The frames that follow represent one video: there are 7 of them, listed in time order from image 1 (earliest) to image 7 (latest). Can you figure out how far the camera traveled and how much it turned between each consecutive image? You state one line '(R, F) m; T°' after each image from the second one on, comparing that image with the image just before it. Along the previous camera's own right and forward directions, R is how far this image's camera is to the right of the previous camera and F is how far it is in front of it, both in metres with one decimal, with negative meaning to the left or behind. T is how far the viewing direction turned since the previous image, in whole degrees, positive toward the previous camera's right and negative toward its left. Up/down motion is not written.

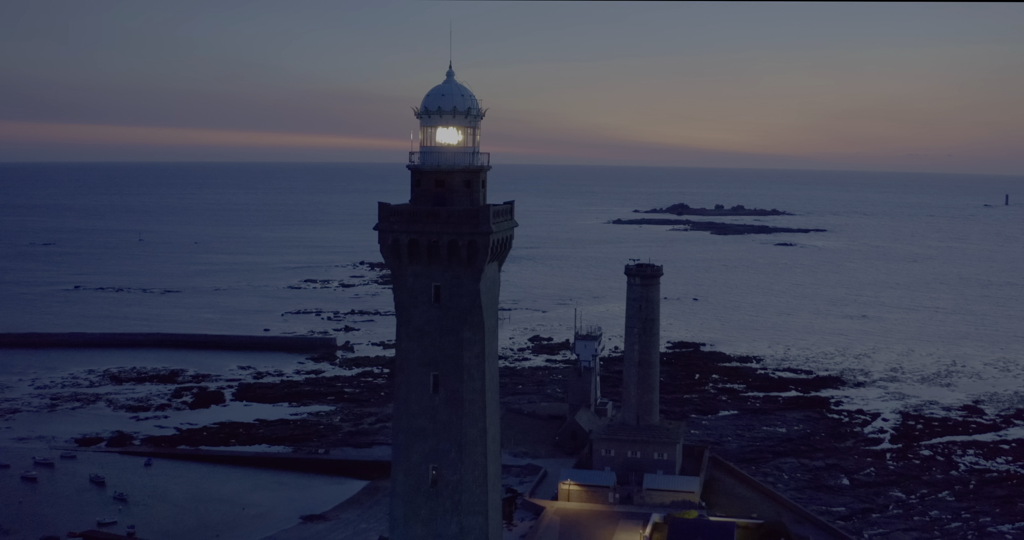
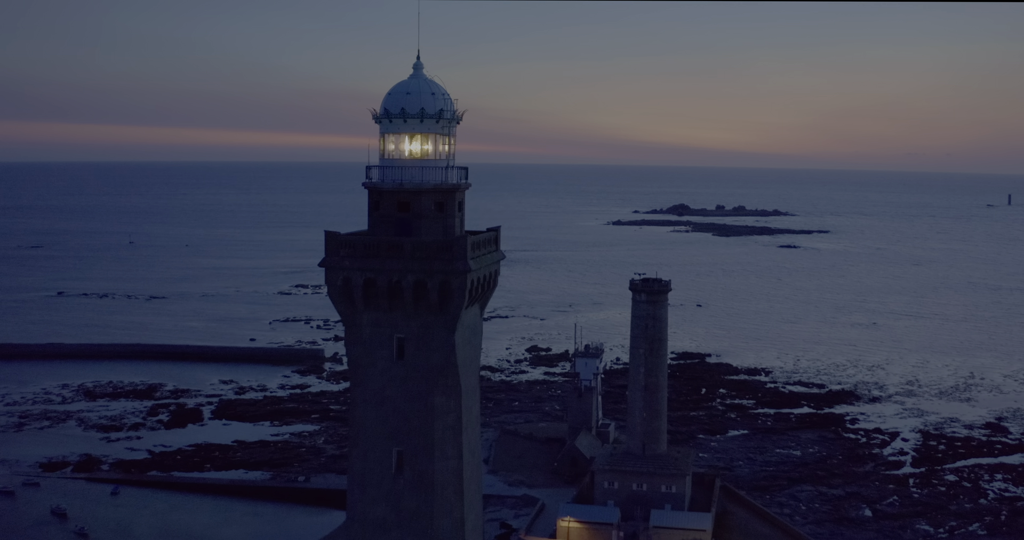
(+0.1, +1.9) m; 0°
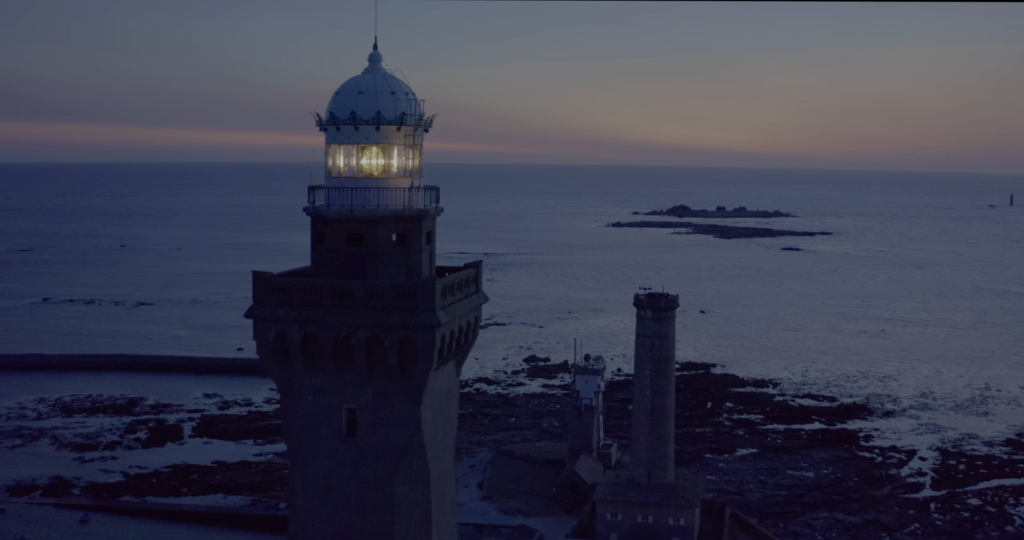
(+0.1, +1.6) m; 0°
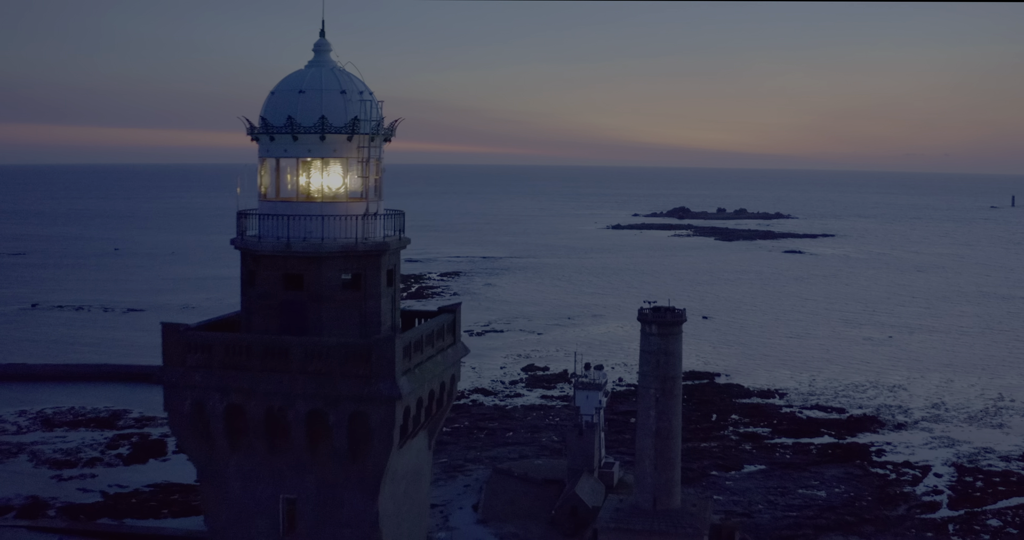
(+0.1, +1.2) m; 0°
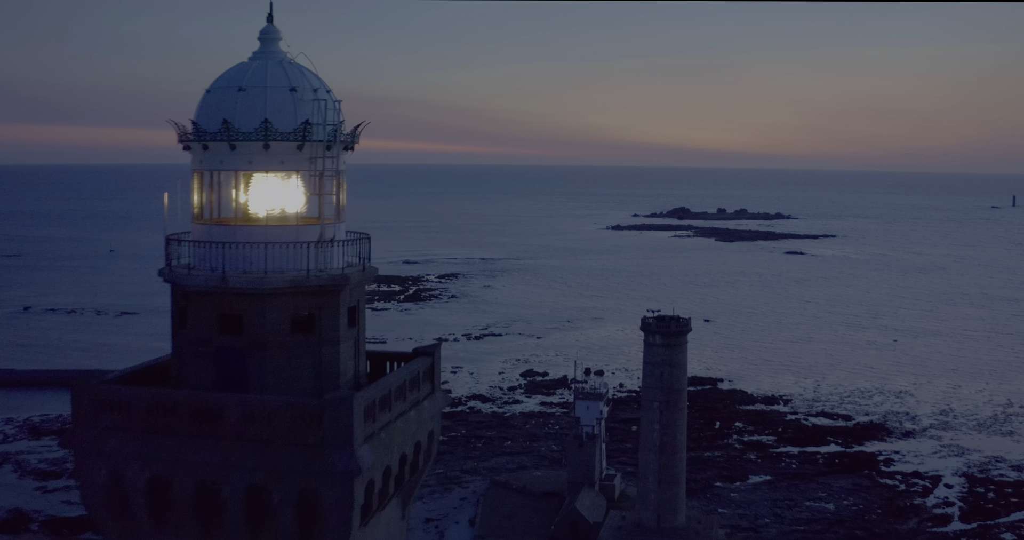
(0.0, +0.8) m; 0°
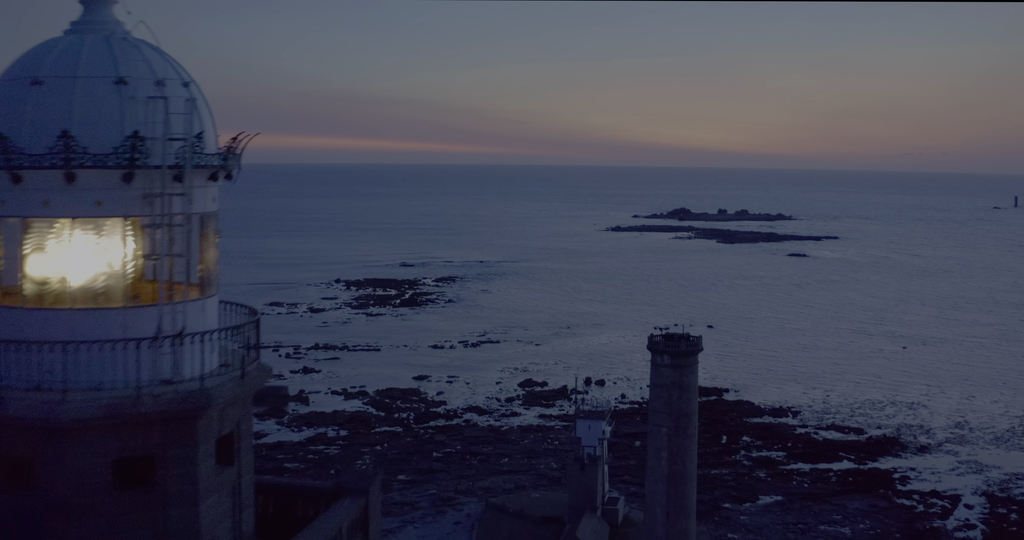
(+0.1, +1.4) m; 0°
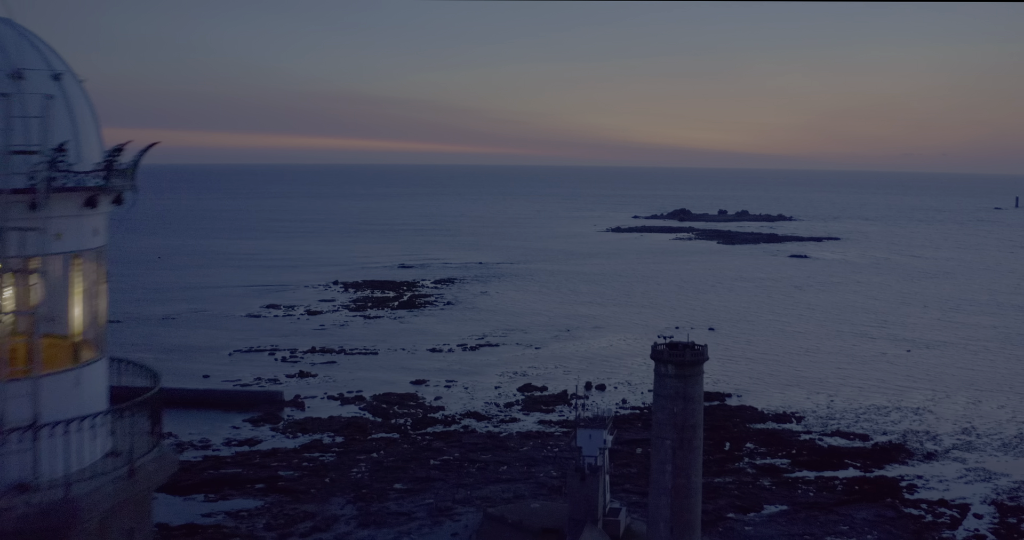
(0.0, +0.6) m; 0°
